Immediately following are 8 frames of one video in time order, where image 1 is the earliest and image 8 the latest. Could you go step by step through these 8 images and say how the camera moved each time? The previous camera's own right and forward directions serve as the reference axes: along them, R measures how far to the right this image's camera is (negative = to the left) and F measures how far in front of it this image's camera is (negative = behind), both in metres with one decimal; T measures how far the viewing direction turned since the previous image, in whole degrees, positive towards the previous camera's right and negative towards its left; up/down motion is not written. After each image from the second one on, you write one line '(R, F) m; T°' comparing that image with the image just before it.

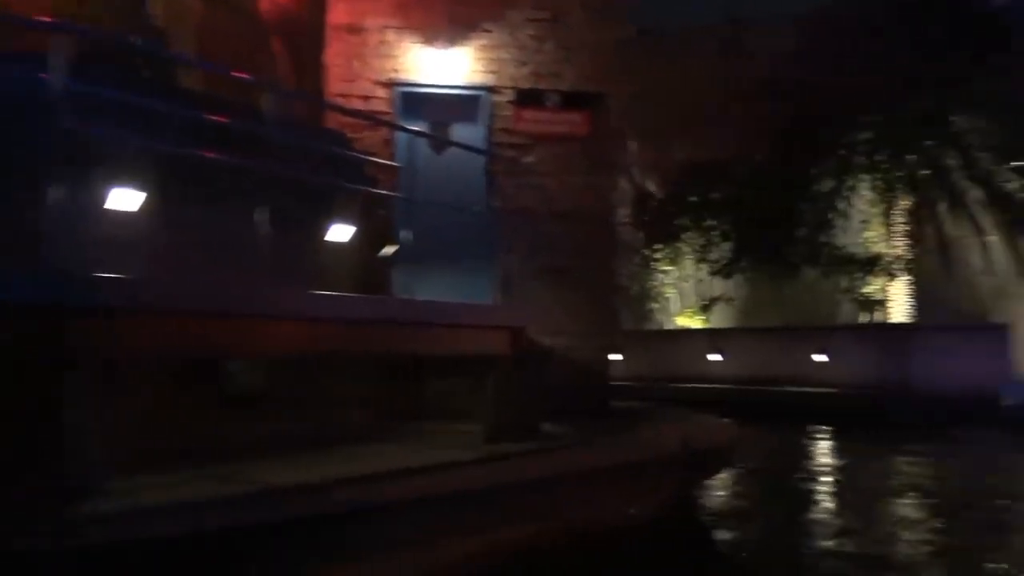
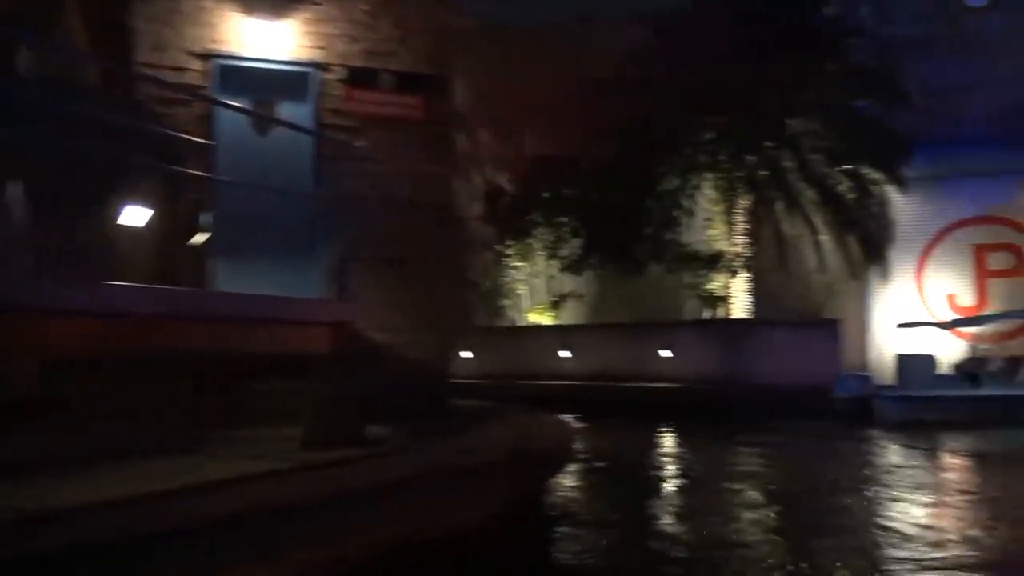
(+0.3, +0.5) m; +9°
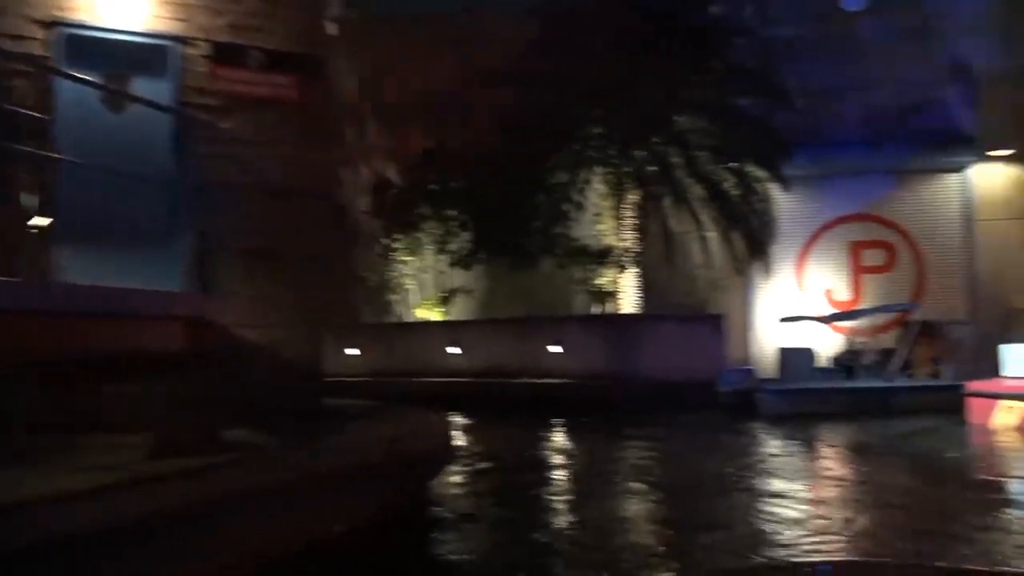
(+0.1, +0.4) m; +7°
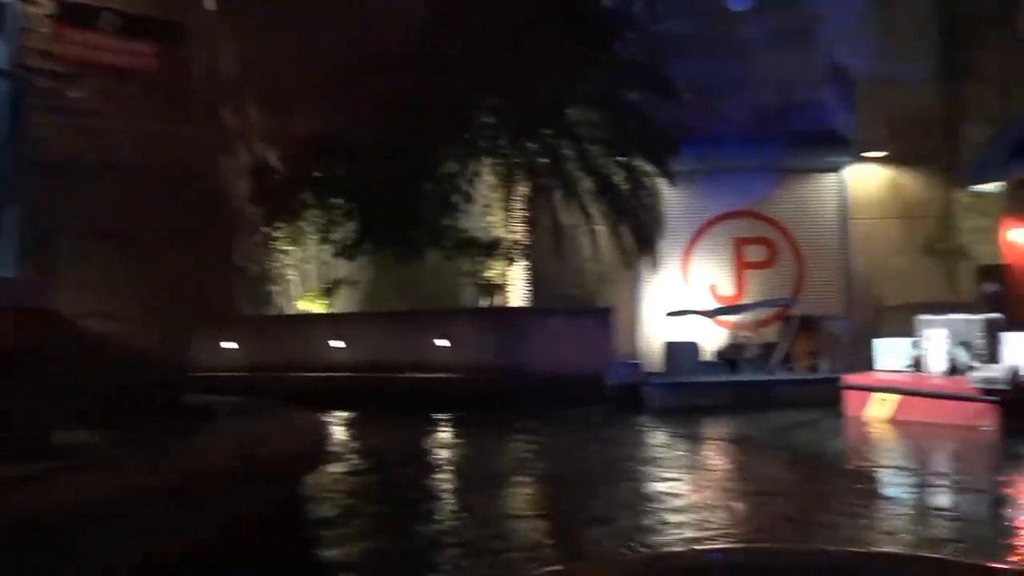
(+0.1, +0.4) m; +7°
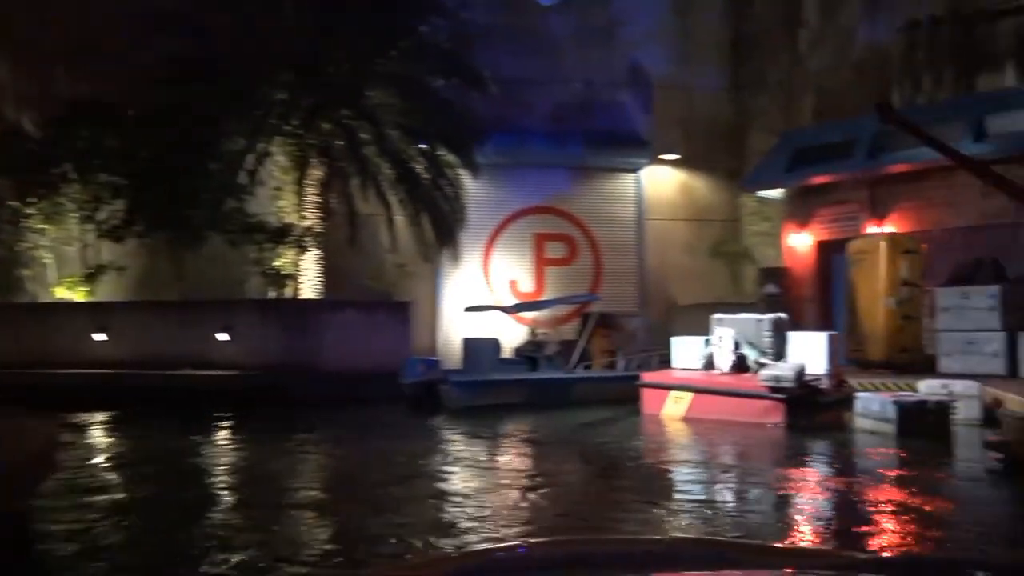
(+0.1, +0.8) m; +13°
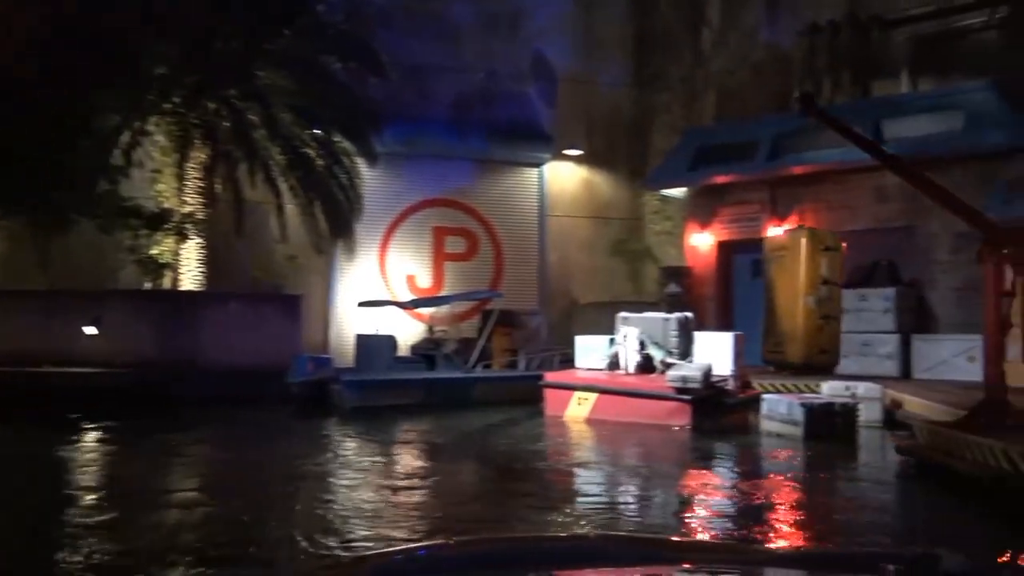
(0.0, +0.7) m; +7°
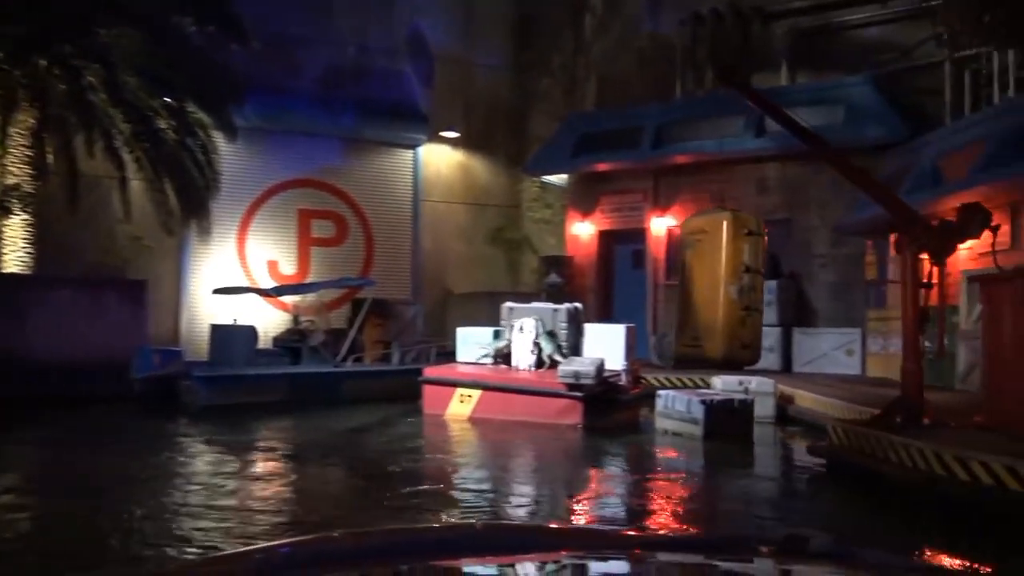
(-0.2, +1.0) m; +9°
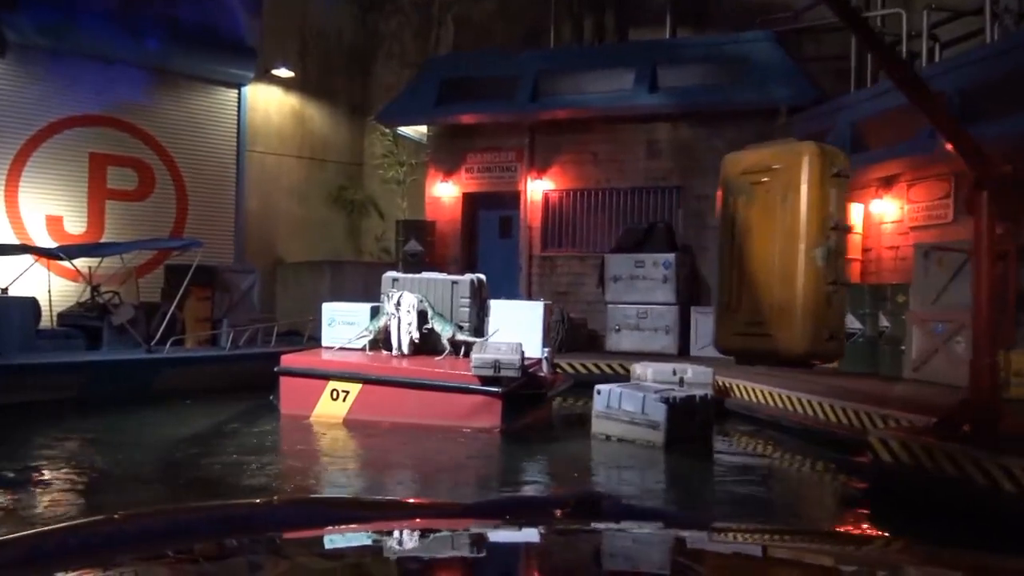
(-0.9, +2.4) m; +13°
